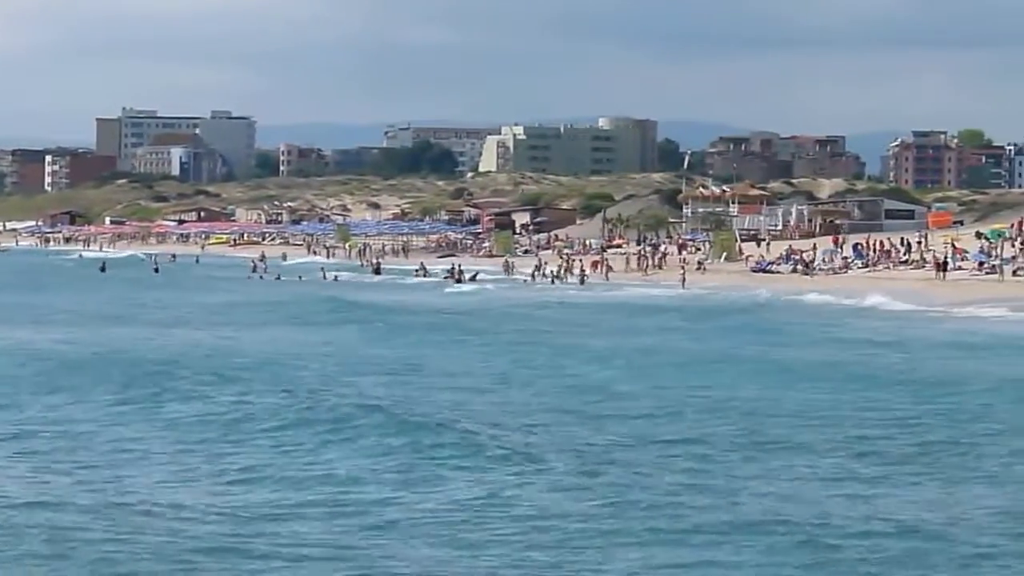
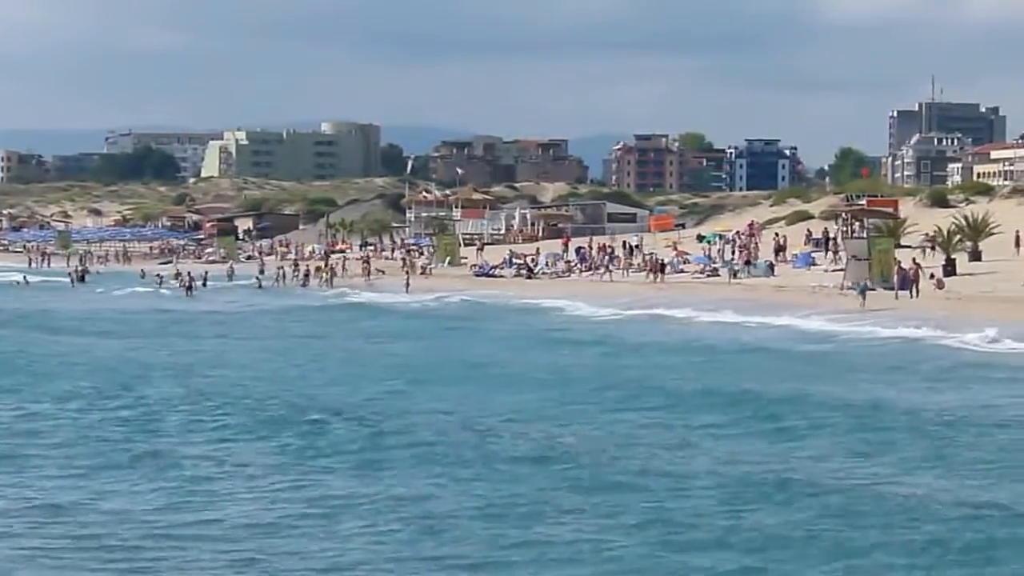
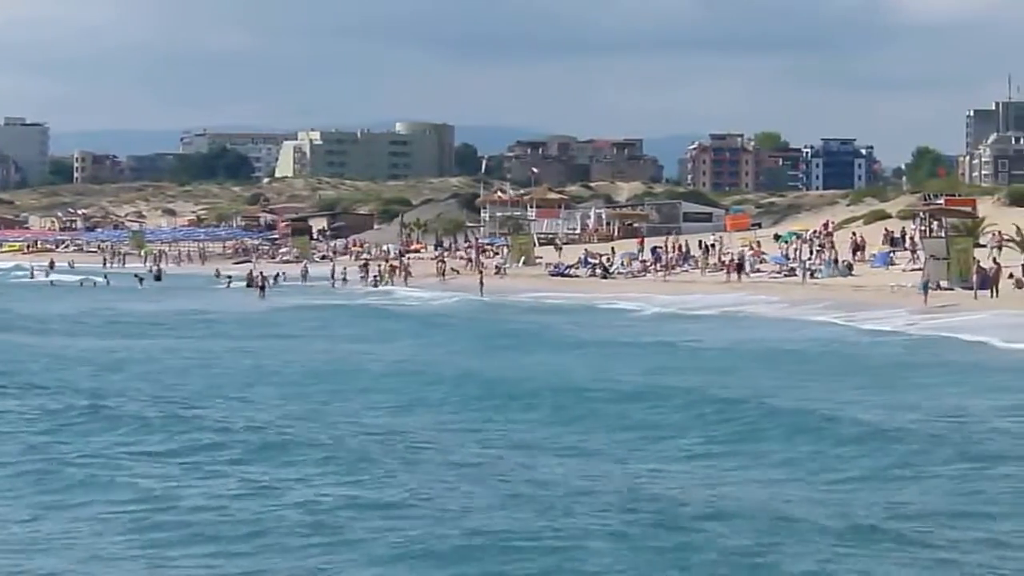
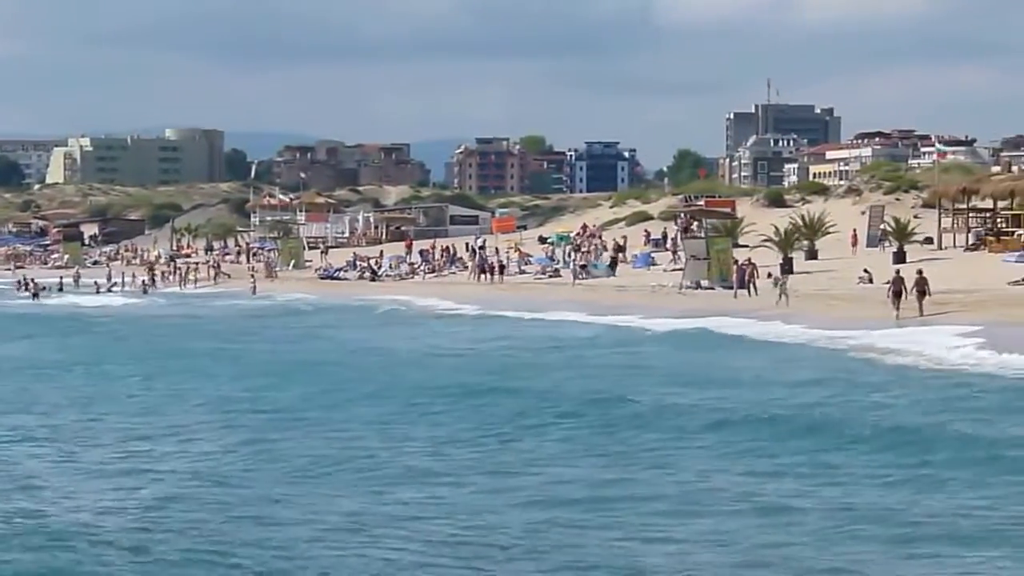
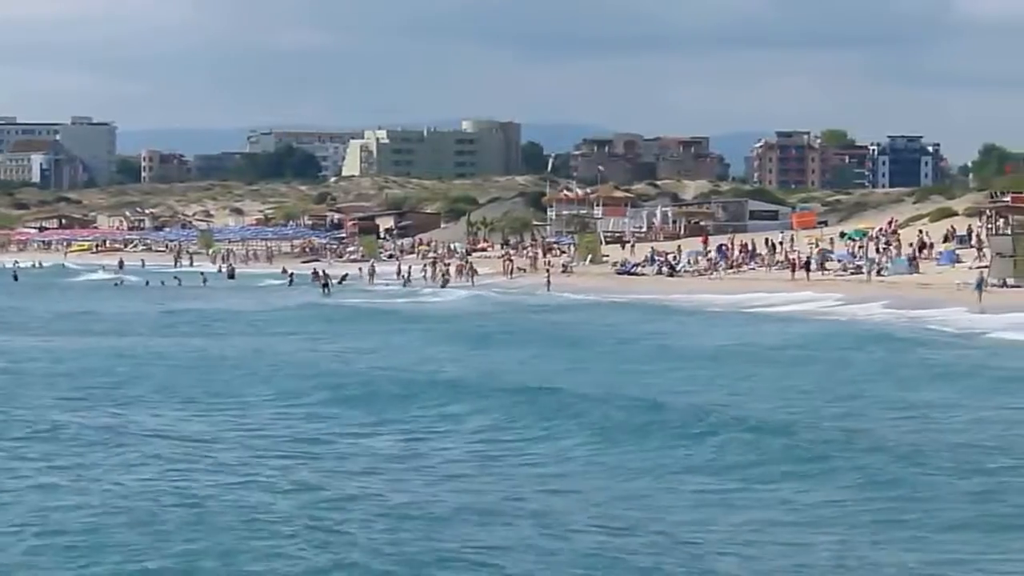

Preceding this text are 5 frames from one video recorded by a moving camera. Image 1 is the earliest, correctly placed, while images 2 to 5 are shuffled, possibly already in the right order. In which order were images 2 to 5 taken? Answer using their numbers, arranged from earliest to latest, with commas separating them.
5, 3, 2, 4
